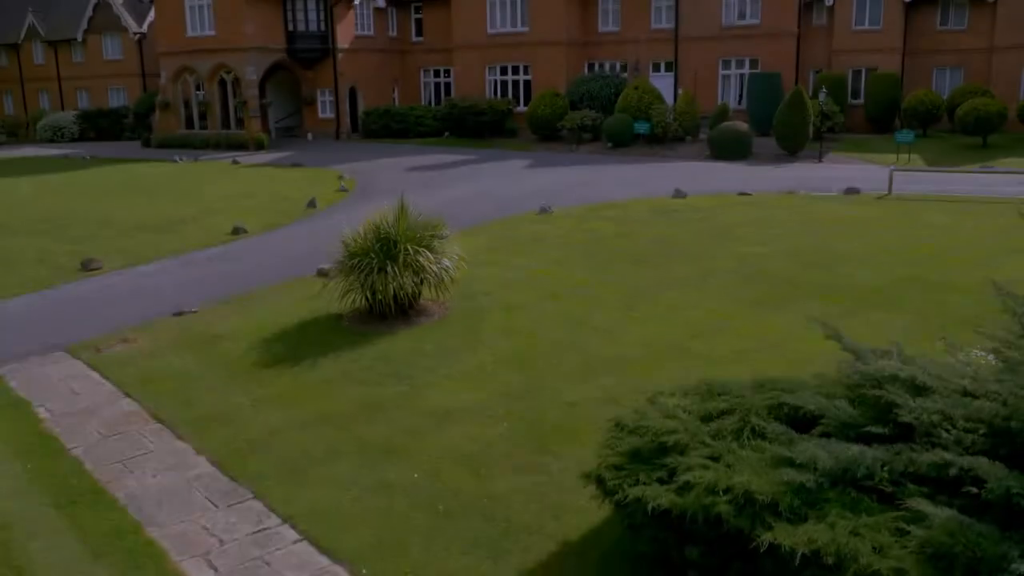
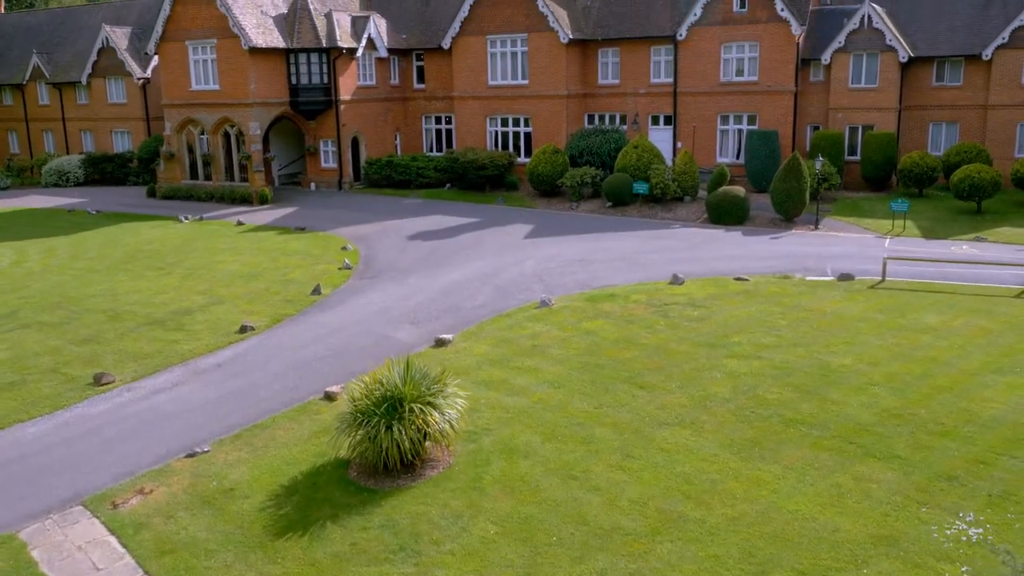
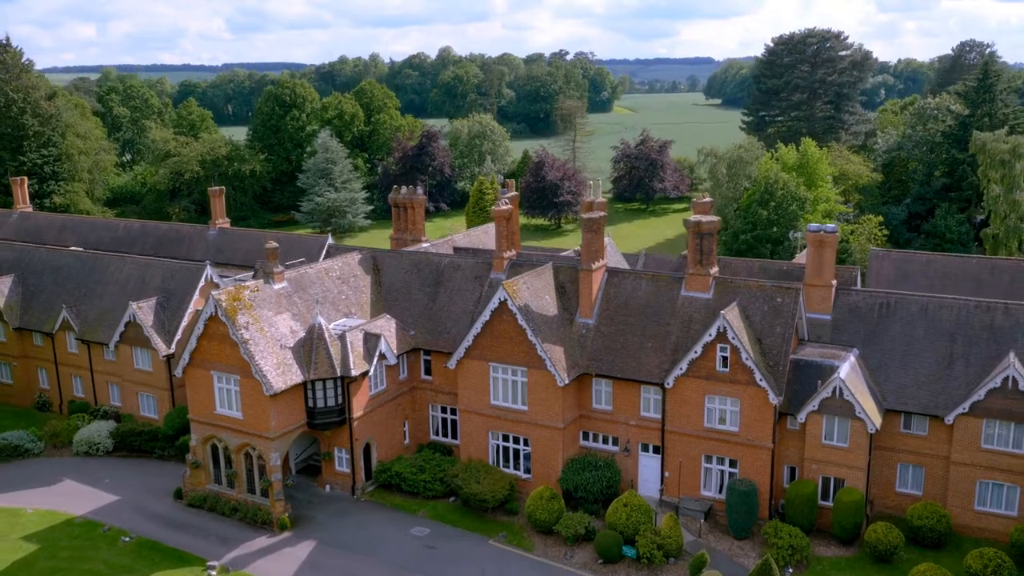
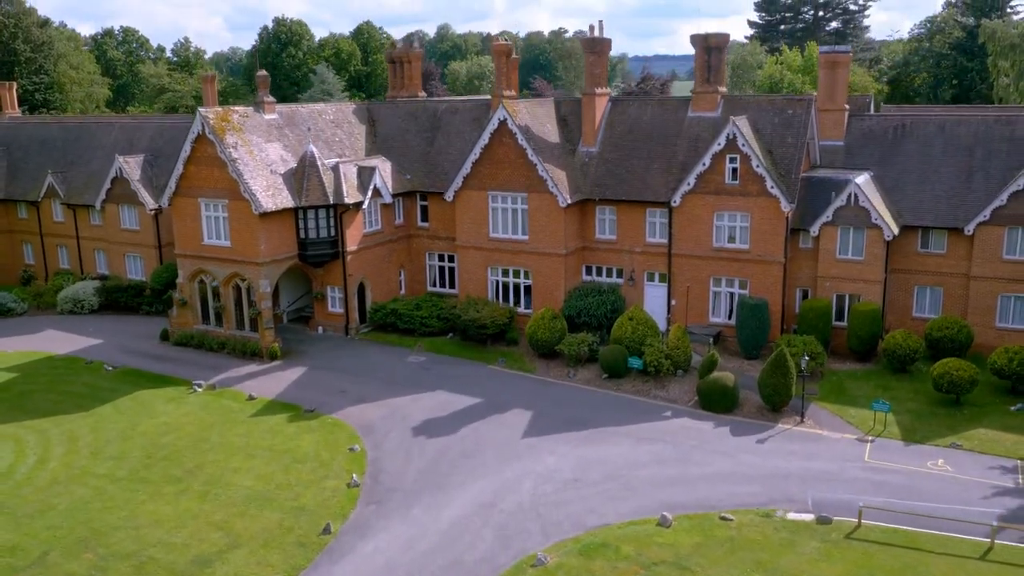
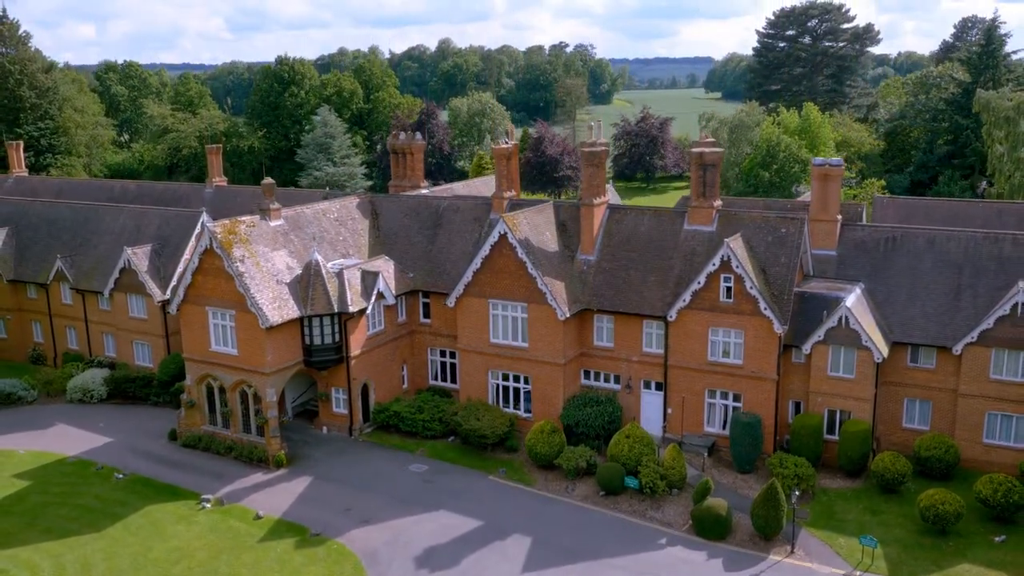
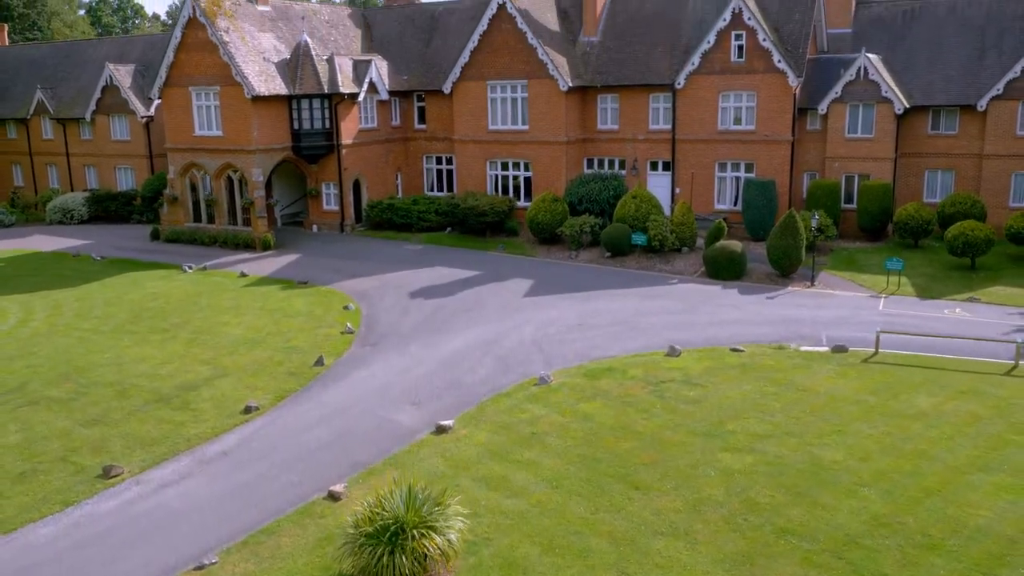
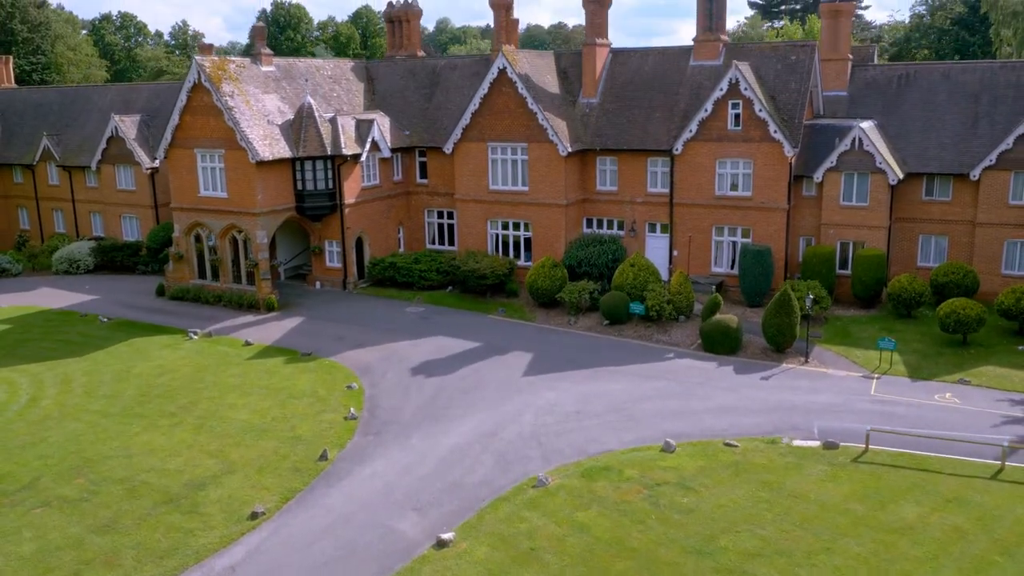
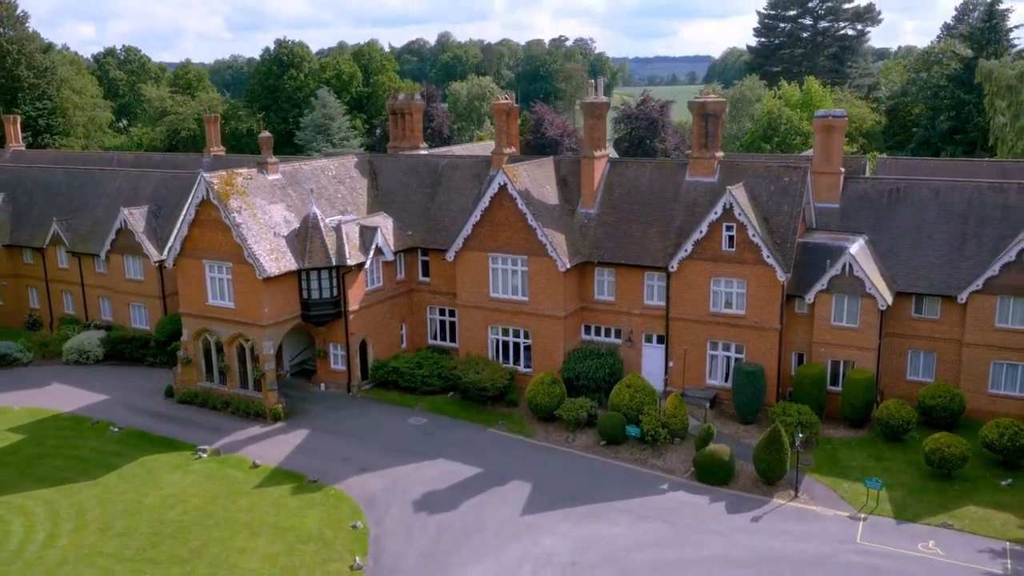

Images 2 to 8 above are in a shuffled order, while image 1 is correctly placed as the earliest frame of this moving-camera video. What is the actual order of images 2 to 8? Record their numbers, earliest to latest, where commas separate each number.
2, 6, 7, 4, 8, 5, 3
